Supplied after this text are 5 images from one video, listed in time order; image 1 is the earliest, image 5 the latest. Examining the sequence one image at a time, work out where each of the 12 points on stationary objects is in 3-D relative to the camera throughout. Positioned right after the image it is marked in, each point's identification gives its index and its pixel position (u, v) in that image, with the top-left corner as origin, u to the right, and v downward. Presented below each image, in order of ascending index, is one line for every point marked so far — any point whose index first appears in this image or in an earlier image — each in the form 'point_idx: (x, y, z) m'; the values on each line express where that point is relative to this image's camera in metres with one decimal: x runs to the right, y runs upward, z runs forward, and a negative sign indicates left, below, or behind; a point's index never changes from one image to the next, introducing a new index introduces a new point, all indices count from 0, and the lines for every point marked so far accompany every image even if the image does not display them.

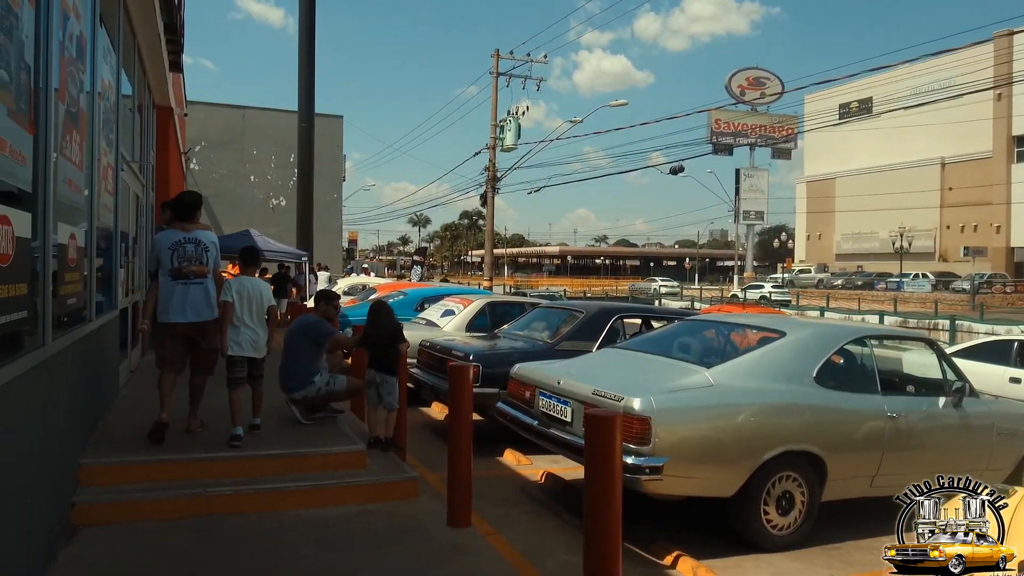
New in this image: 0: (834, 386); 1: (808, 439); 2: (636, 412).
0: (+2.3, -0.7, +5.3) m
1: (+2.0, -1.0, +5.0) m
2: (+0.7, -0.8, +4.6) m
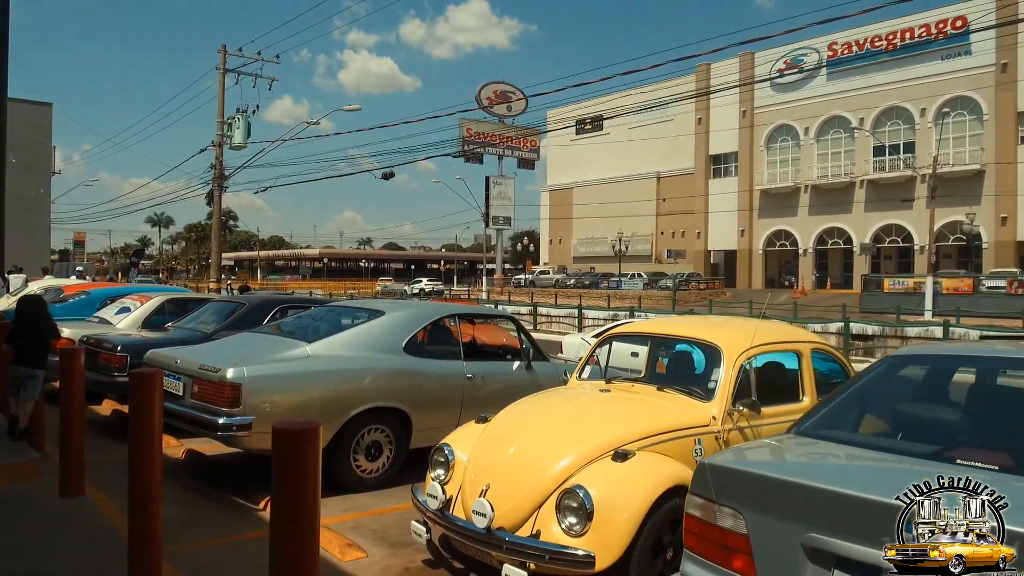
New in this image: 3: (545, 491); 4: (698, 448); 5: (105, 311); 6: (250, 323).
0: (-0.8, -0.6, +6.5) m
1: (-1.0, -0.9, +6.1) m
2: (-2.0, -0.7, +5.4) m
3: (+0.2, -1.1, +3.9) m
4: (+1.1, -0.9, +4.4) m
5: (-5.6, -0.3, +10.4) m
6: (-2.9, -0.4, +8.4) m
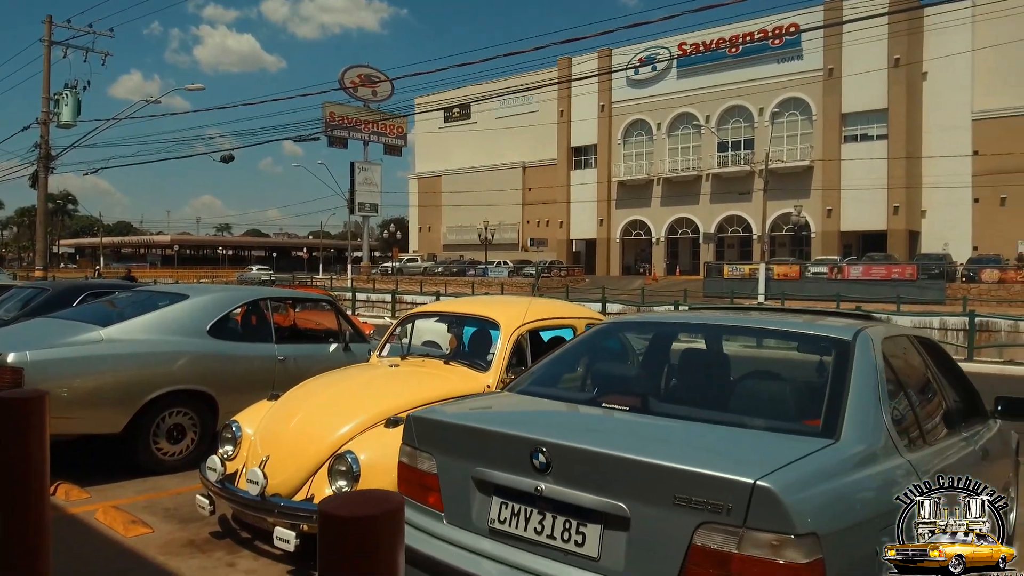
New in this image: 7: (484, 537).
0: (-2.5, -0.4, +6.6) m
1: (-2.6, -0.8, +6.2) m
2: (-3.5, -0.5, +5.3) m
3: (-1.1, -0.9, +4.2) m
4: (-0.3, -0.8, +4.8) m
5: (-7.9, -0.1, +9.6) m
6: (-4.9, -0.2, +8.1) m
7: (-0.1, -0.8, +2.5) m
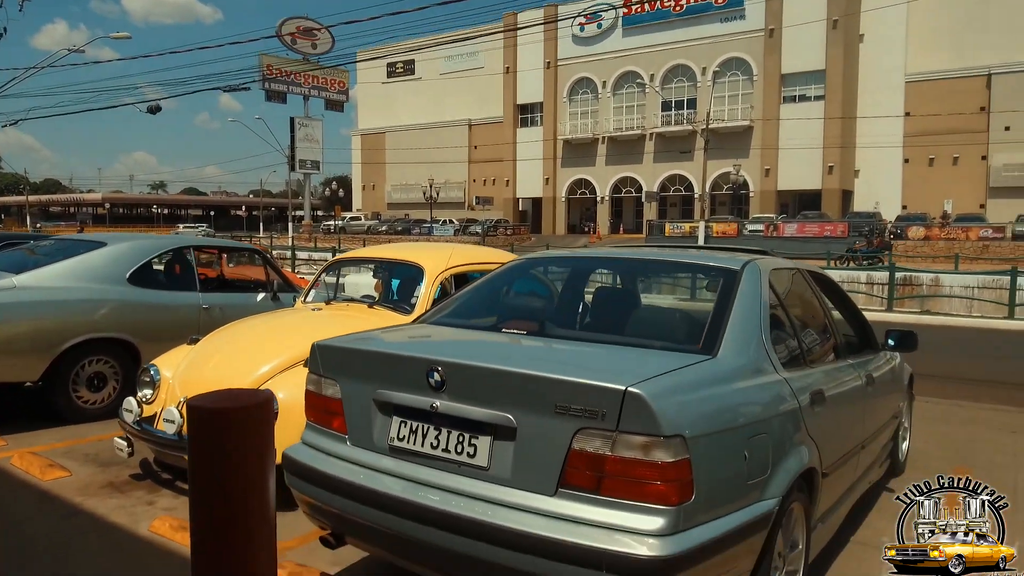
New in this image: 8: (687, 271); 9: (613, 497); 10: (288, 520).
0: (-3.1, 0.0, +6.5) m
1: (-3.2, -0.3, +6.1) m
2: (-4.0, -0.2, +5.1) m
3: (-1.6, -0.6, +4.2) m
4: (-0.8, -0.4, +4.9) m
5: (-8.7, +0.4, +9.1) m
6: (-5.6, +0.3, +7.8) m
7: (-0.4, -0.6, +2.6) m
8: (+0.8, +0.1, +3.3) m
9: (+0.3, -0.6, +2.2) m
10: (-1.2, -1.2, +4.0) m
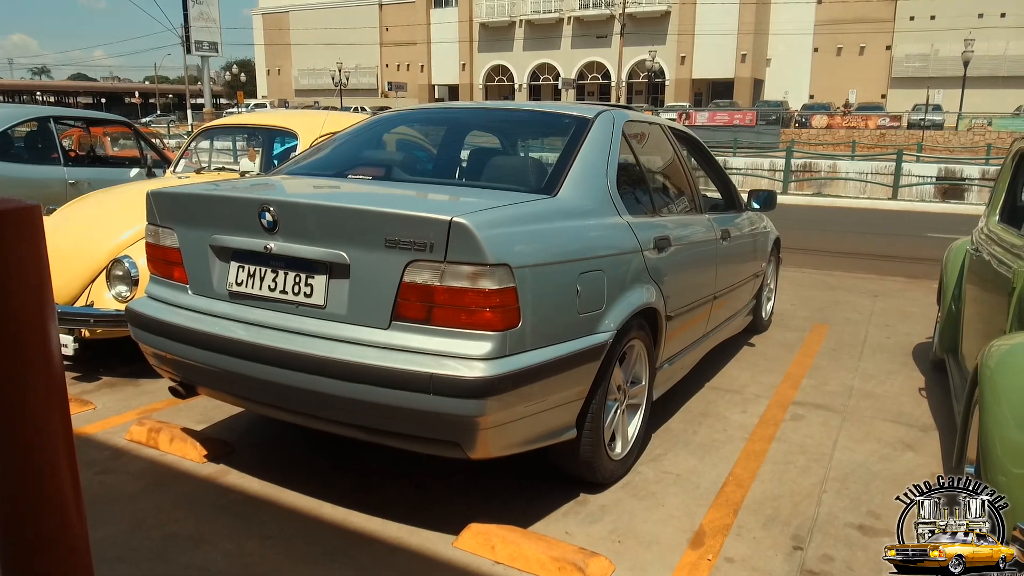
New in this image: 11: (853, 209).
0: (-4.0, +1.0, +6.0) m
1: (-4.1, +0.6, +5.7) m
2: (-4.8, +0.6, +4.6) m
3: (-2.3, +0.1, +4.1) m
4: (-1.5, +0.4, +4.8) m
5: (-9.9, +1.7, +8.0) m
6: (-6.7, +1.4, +7.0) m
7: (-1.0, 0.0, +2.6) m
8: (+0.1, +0.7, +3.3) m
9: (-0.2, -0.1, +2.2) m
10: (-1.9, -0.5, +3.9) m
11: (+7.3, +1.7, +16.0) m
